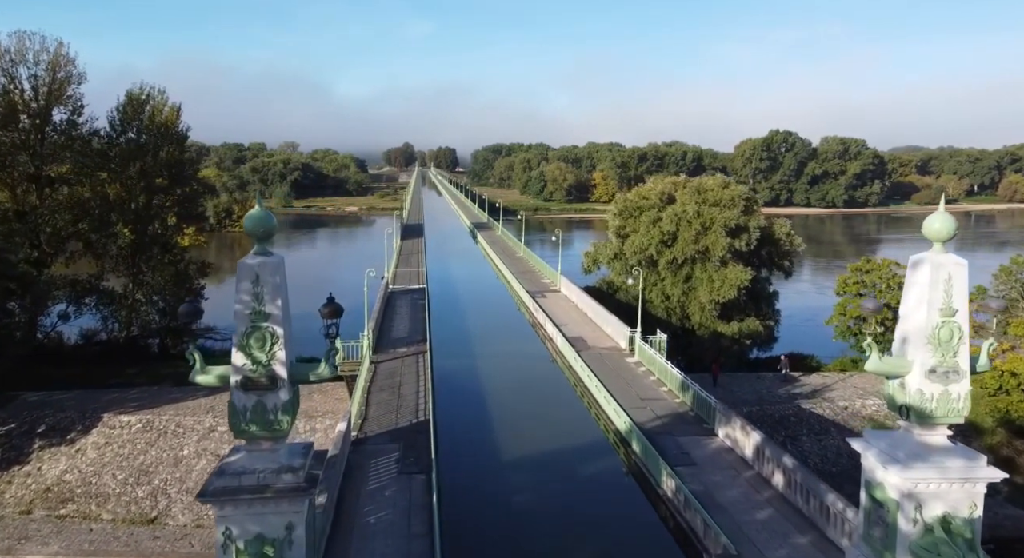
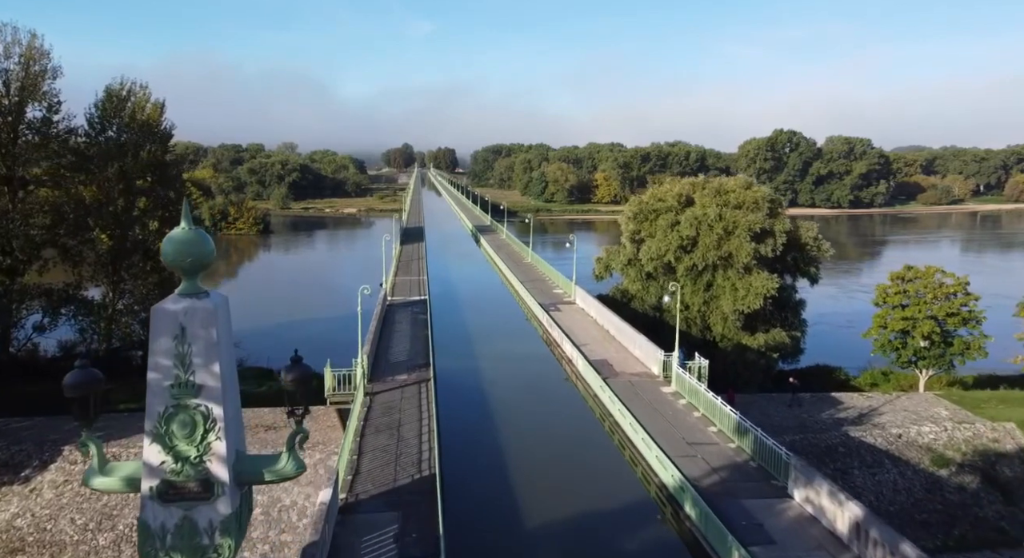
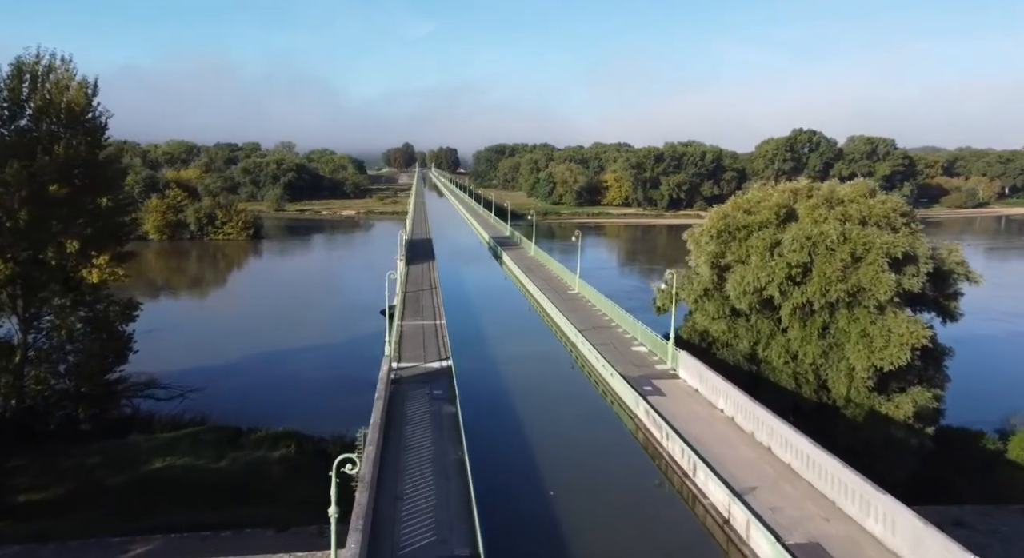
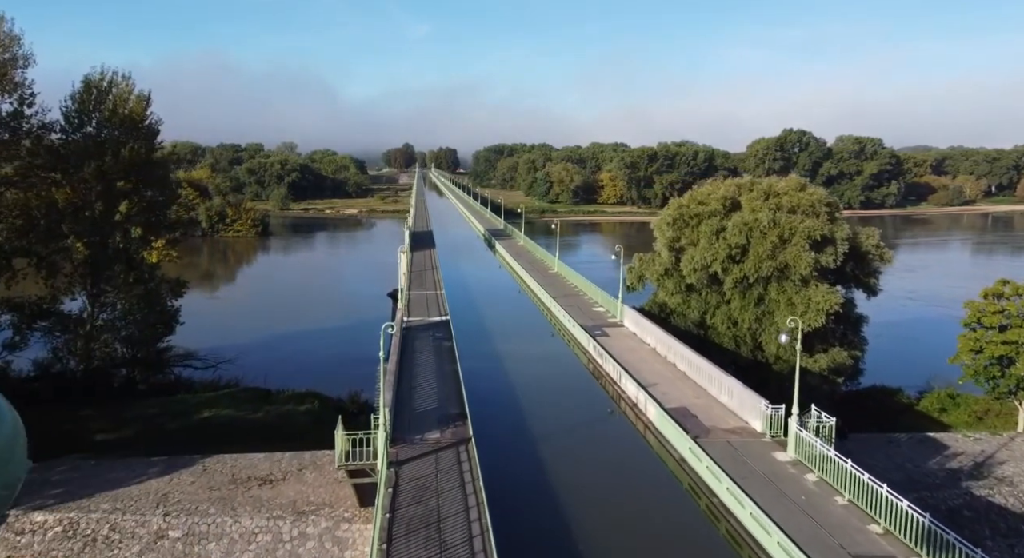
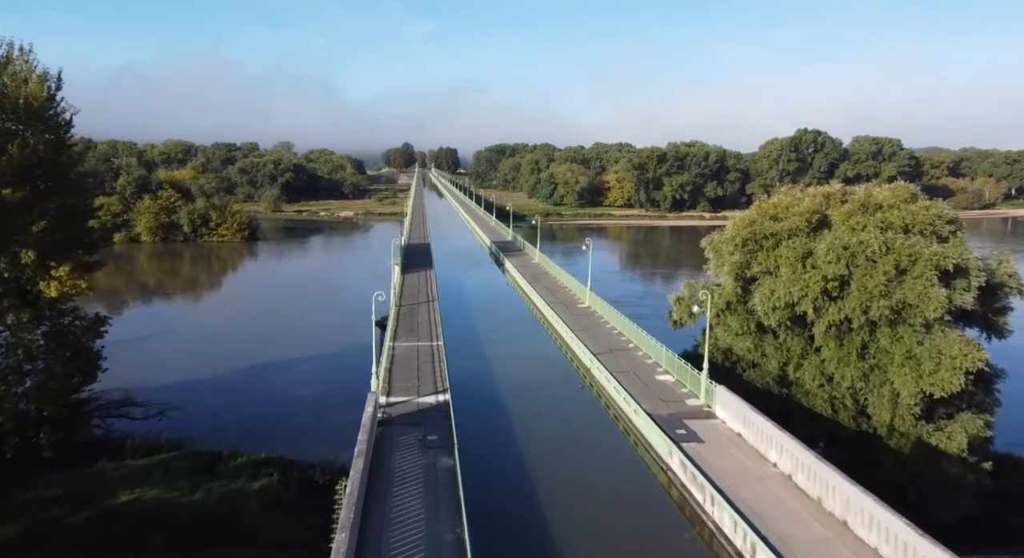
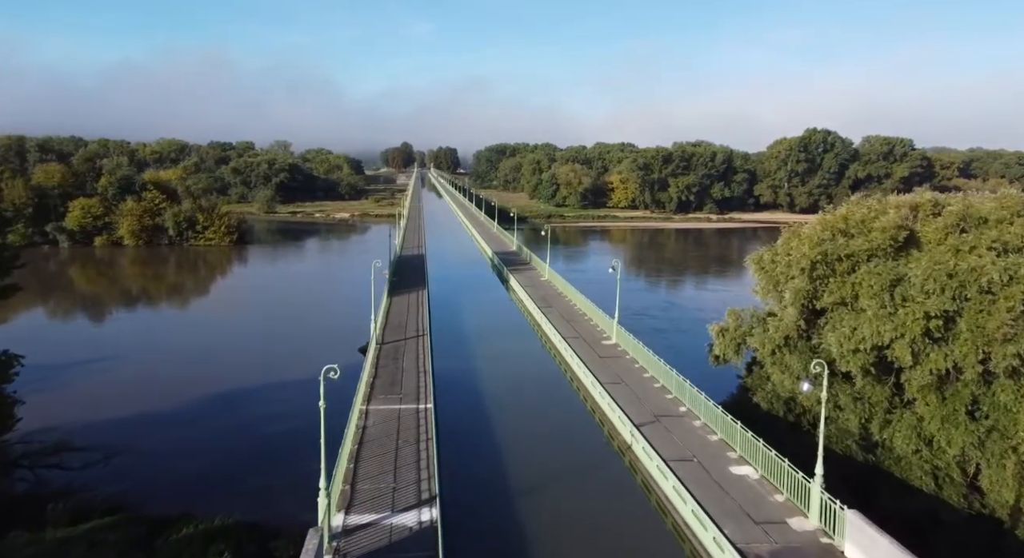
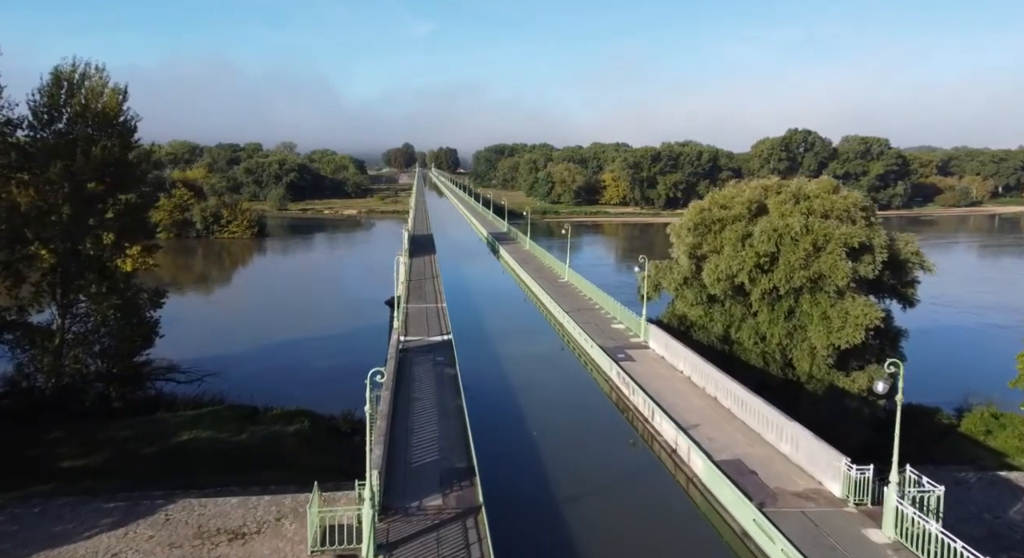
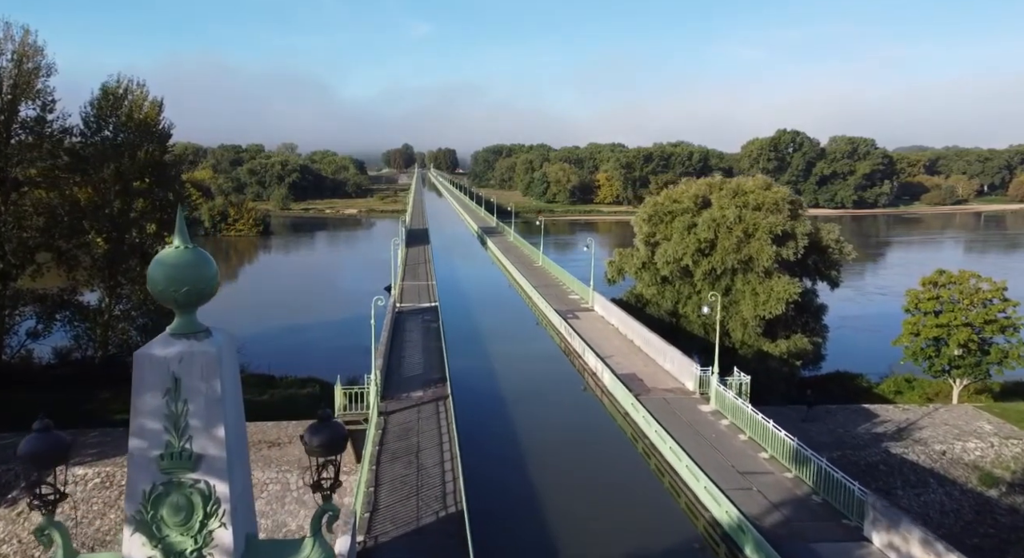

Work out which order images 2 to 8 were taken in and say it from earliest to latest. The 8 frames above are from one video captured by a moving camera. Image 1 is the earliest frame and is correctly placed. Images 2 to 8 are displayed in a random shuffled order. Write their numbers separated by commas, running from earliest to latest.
2, 8, 4, 7, 3, 5, 6
